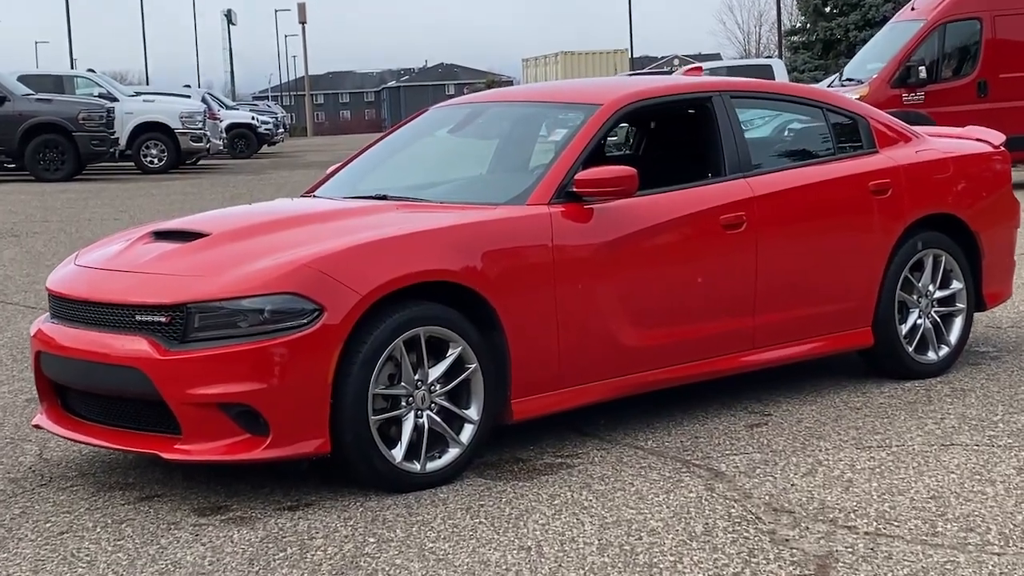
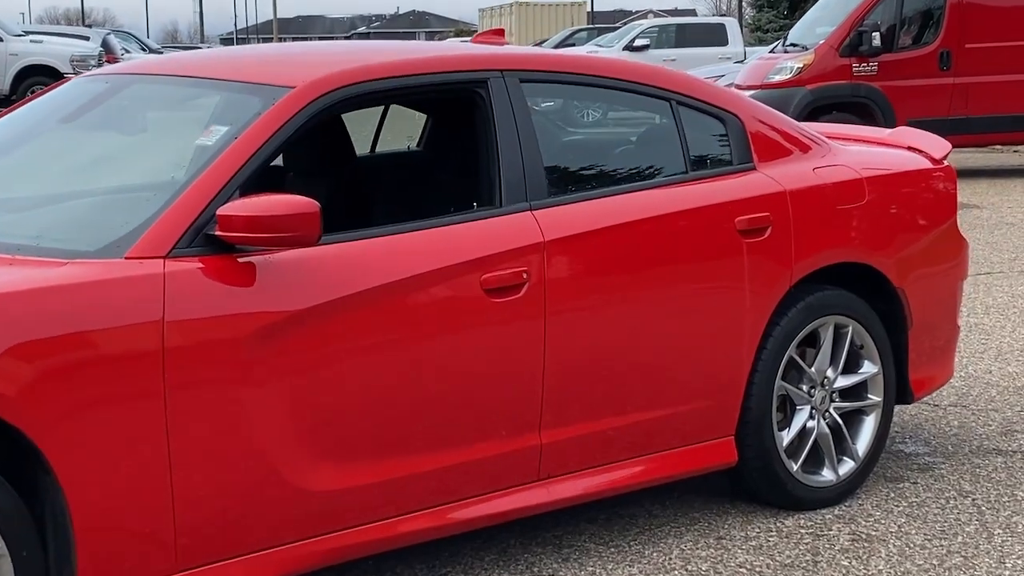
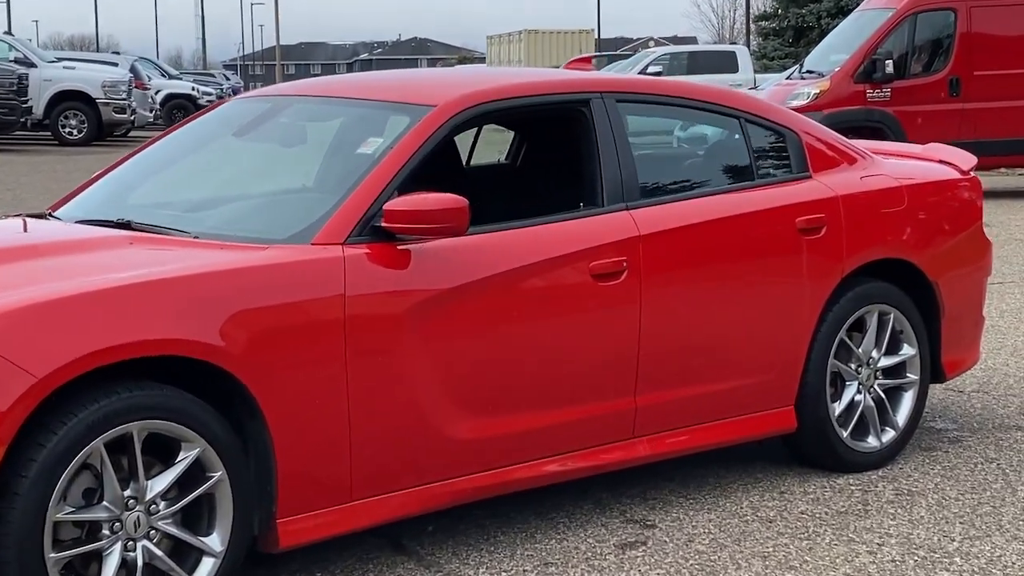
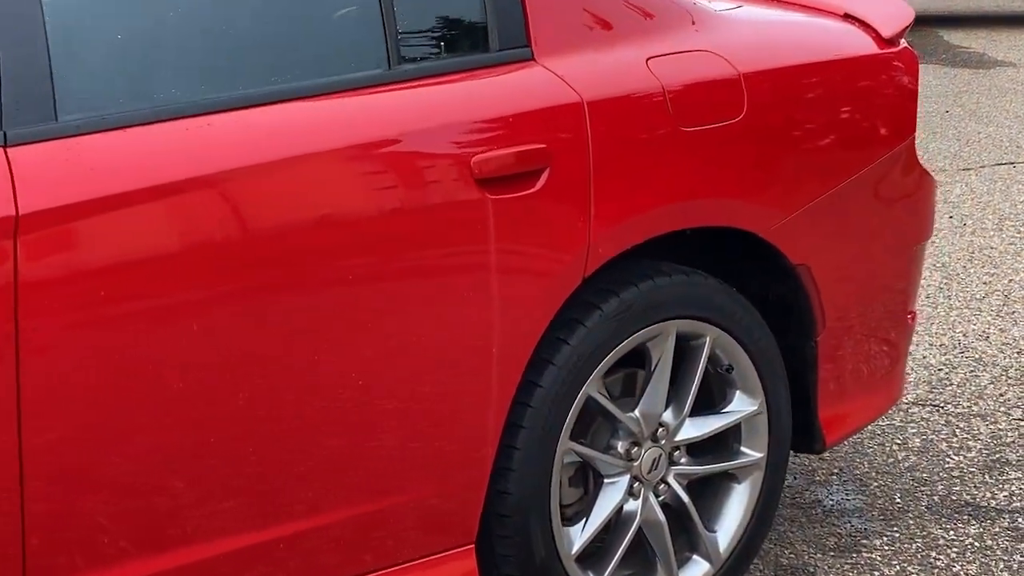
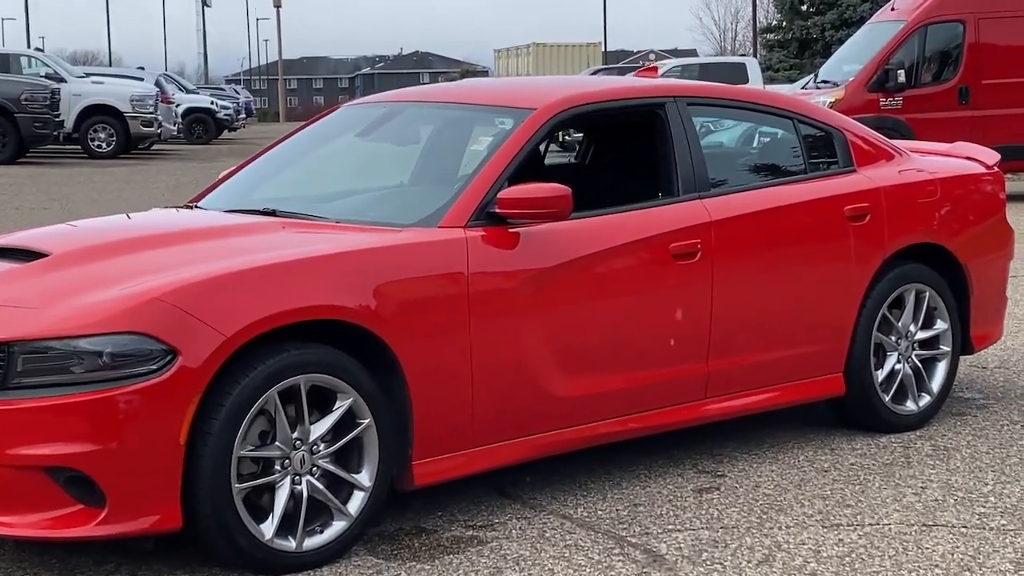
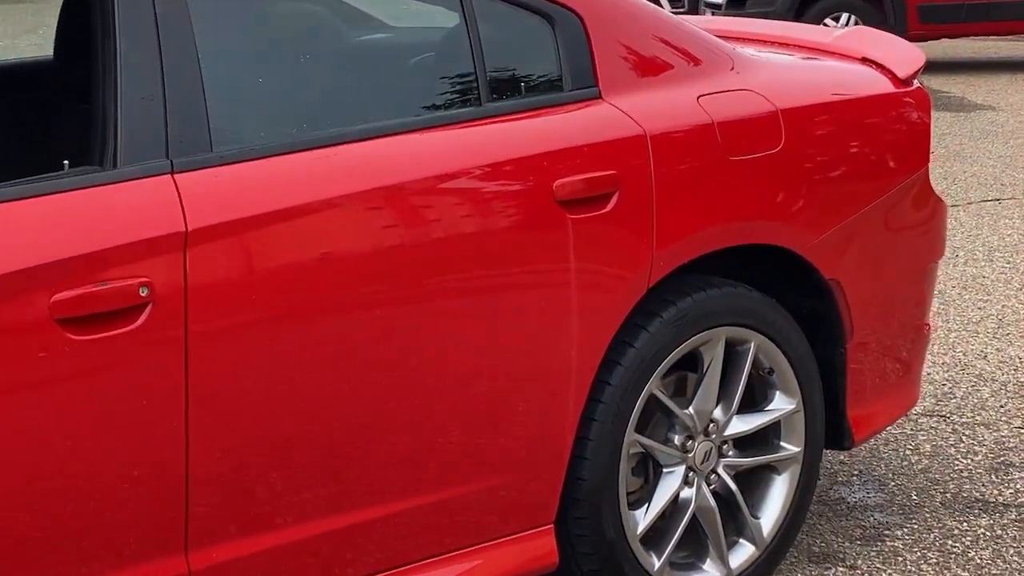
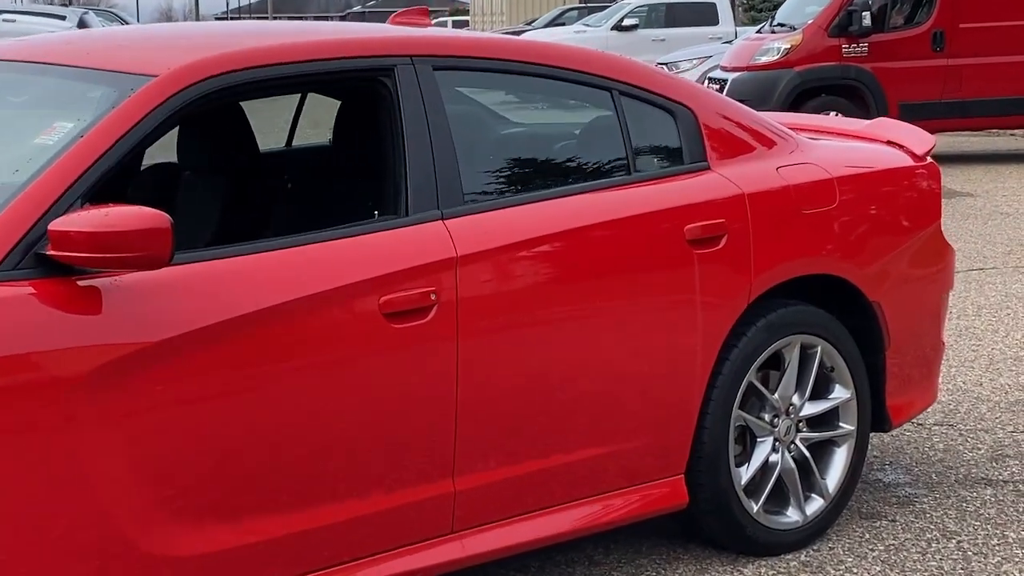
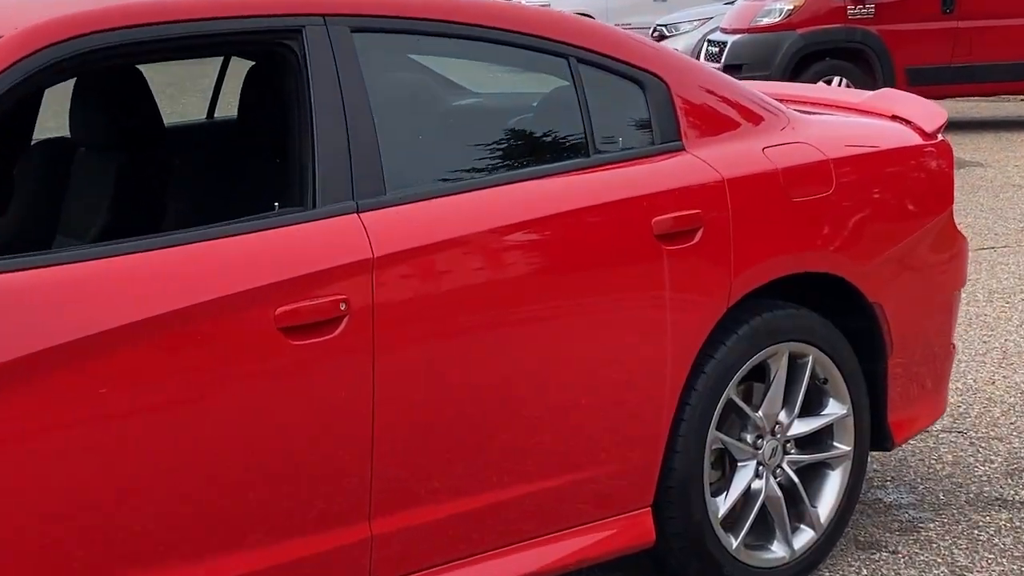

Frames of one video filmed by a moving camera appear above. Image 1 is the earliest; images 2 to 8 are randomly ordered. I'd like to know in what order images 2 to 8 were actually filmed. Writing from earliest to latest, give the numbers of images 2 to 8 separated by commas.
5, 3, 2, 7, 8, 6, 4
